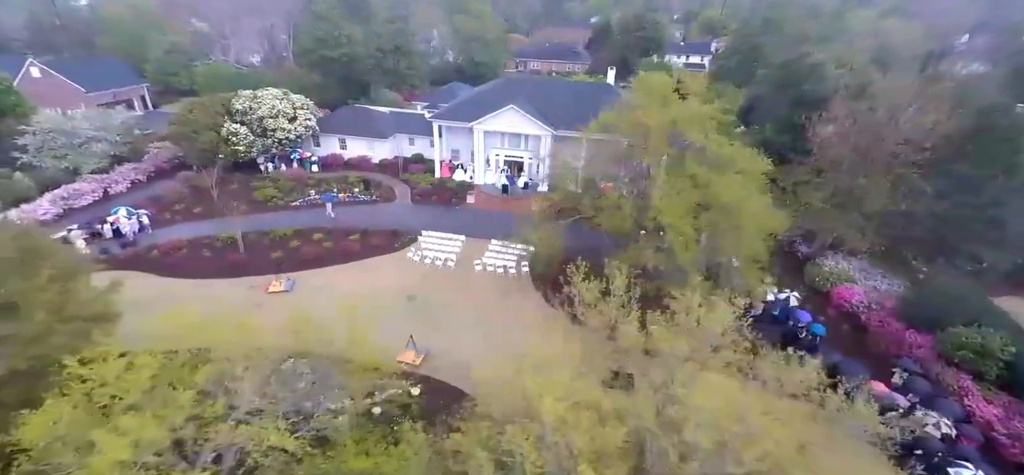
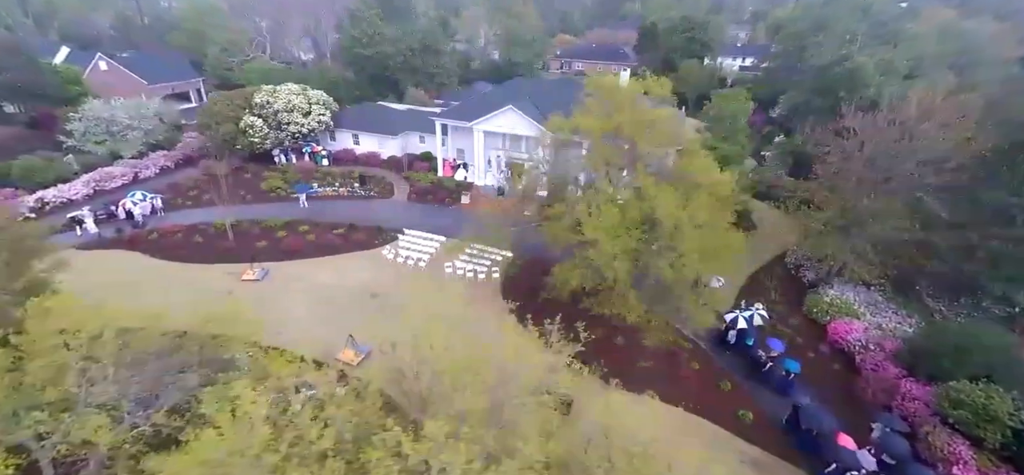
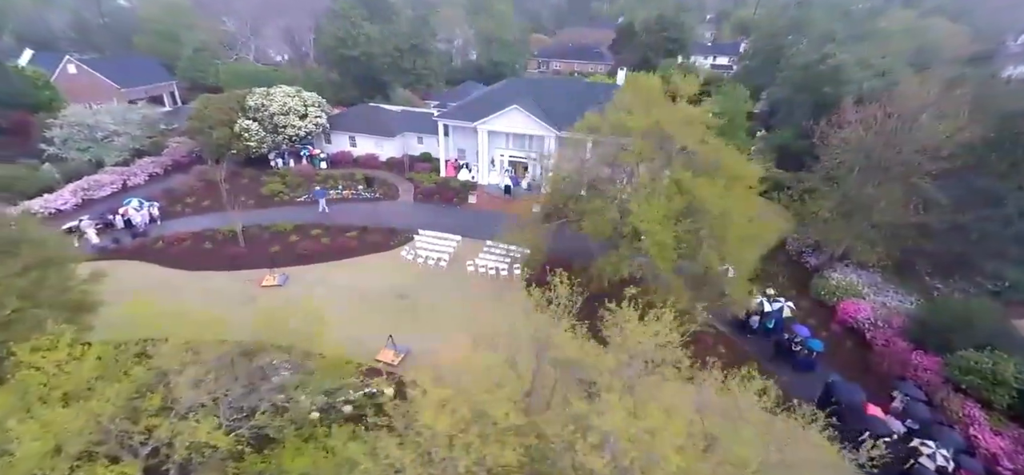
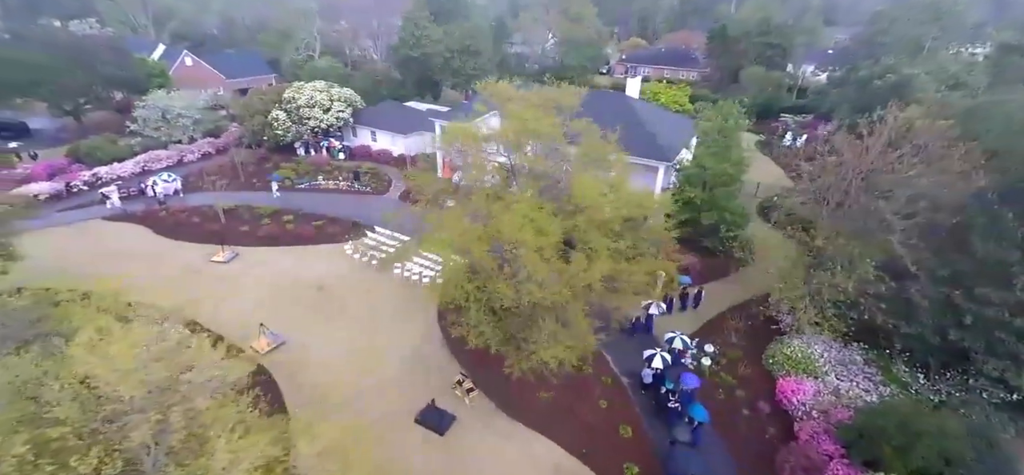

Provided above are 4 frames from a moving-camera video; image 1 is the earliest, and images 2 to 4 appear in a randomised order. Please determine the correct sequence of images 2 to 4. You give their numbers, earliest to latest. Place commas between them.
3, 2, 4
